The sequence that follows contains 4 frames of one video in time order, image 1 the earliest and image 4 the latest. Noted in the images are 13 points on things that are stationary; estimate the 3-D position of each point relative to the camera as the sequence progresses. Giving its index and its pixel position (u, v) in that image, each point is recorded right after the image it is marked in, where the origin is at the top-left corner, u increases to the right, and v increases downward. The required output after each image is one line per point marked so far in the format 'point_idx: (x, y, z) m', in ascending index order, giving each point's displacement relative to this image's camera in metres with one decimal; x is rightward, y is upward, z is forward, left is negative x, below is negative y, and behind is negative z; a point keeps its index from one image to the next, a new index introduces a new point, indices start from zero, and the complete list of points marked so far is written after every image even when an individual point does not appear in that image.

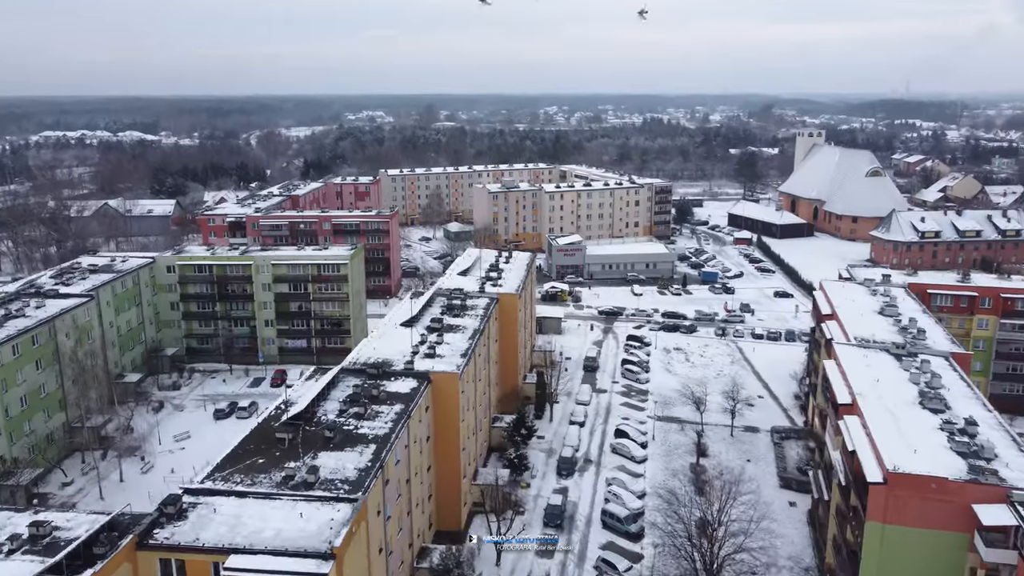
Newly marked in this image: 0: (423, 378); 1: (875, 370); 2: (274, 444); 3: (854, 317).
0: (-1.7, -1.7, +15.6) m
1: (+7.2, -1.6, +15.9) m
2: (-3.7, -2.4, +12.5) m
3: (+8.4, -0.7, +19.7) m
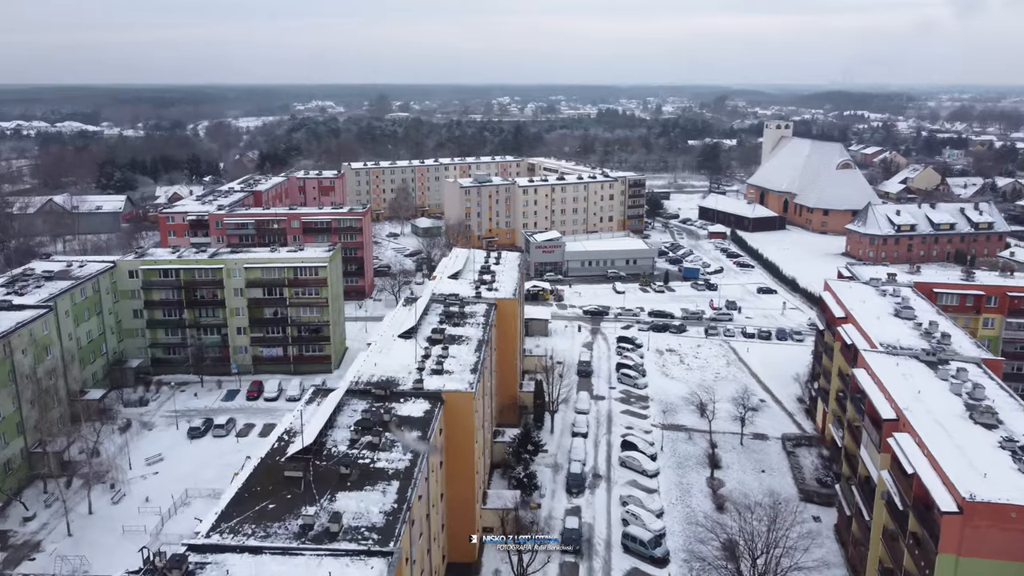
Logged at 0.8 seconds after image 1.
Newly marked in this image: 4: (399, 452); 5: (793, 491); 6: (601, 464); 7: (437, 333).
0: (-1.4, -2.0, +14.3) m
1: (+7.5, -1.7, +15.1) m
2: (-3.1, -2.7, +11.1) m
3: (+8.5, -0.8, +18.9) m
4: (-1.7, -2.5, +12.2) m
5: (+6.4, -4.6, +18.4) m
6: (+2.2, -4.3, +19.6) m
7: (-1.6, -1.0, +17.4) m
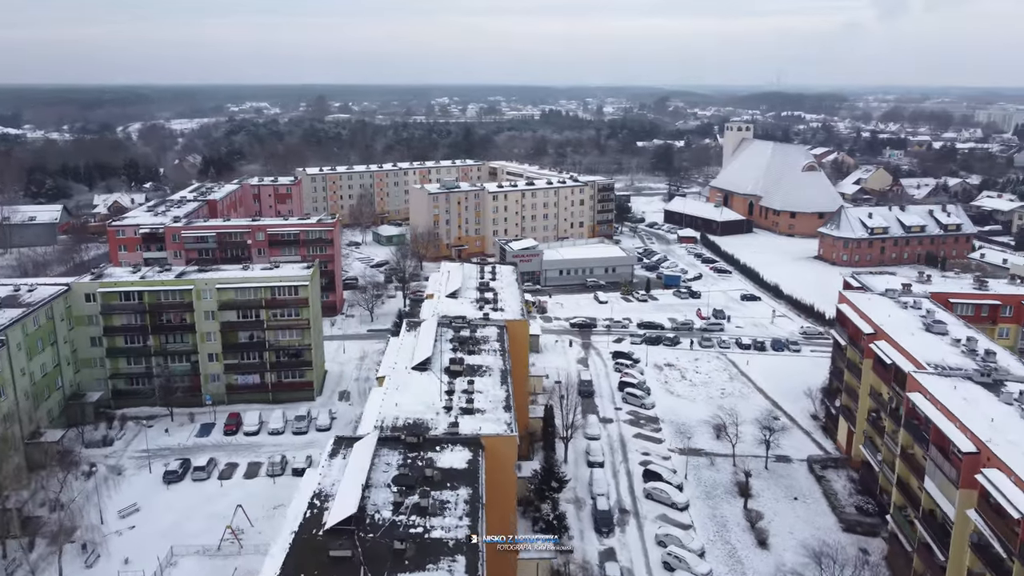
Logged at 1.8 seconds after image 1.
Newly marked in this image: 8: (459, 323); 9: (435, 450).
0: (-0.6, -2.4, +12.6) m
1: (+8.2, -2.1, +14.1) m
2: (-2.1, -3.2, +9.3) m
3: (+8.8, -1.1, +18.0) m
4: (-0.8, -3.0, +10.5) m
5: (+6.9, -5.0, +17.3) m
6: (+2.6, -4.7, +18.2) m
7: (-1.1, -1.5, +15.8) m
8: (-1.2, -0.8, +18.5) m
9: (-1.2, -2.5, +12.4) m
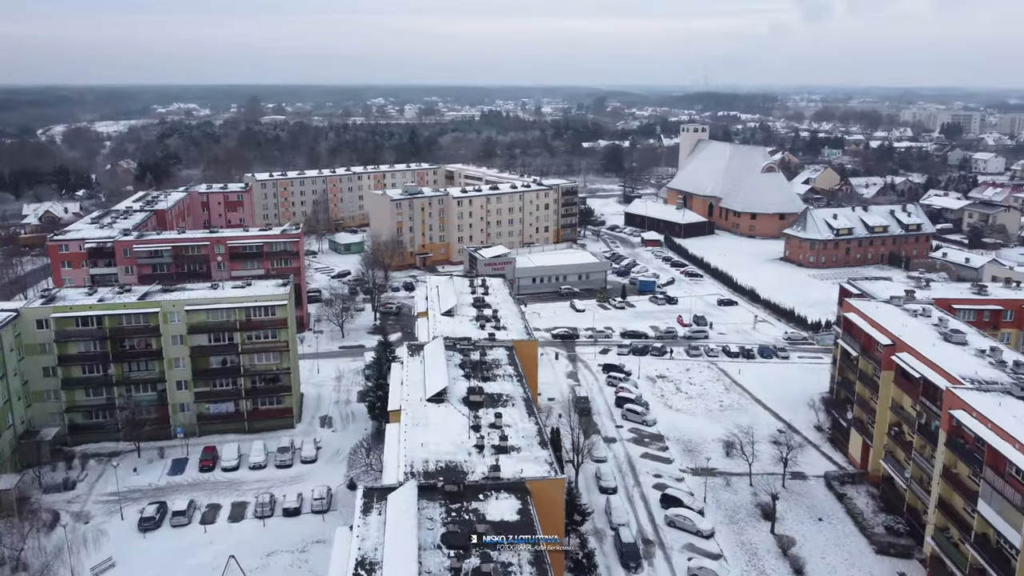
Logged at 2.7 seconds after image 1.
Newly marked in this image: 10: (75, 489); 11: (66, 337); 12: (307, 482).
0: (+0.1, -2.8, +11.4) m
1: (+8.7, -2.3, +13.5) m
2: (-1.1, -3.6, +7.9) m
3: (+9.0, -1.3, +17.5) m
4: (+0.1, -3.4, +9.2) m
5: (+7.2, -5.2, +16.6) m
6: (+2.9, -5.0, +17.1) m
7: (-0.7, -1.9, +14.4) m
8: (-1.0, -1.2, +17.2) m
9: (-0.5, -2.9, +11.0) m
10: (-10.0, -4.6, +18.5) m
11: (-11.0, -1.2, +19.9) m
12: (-4.8, -4.5, +18.8) m
